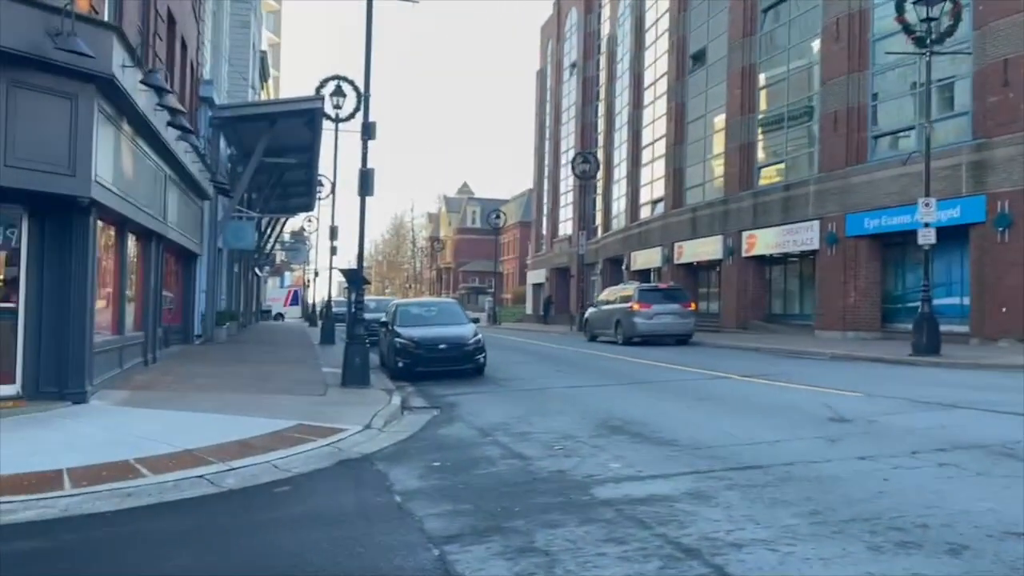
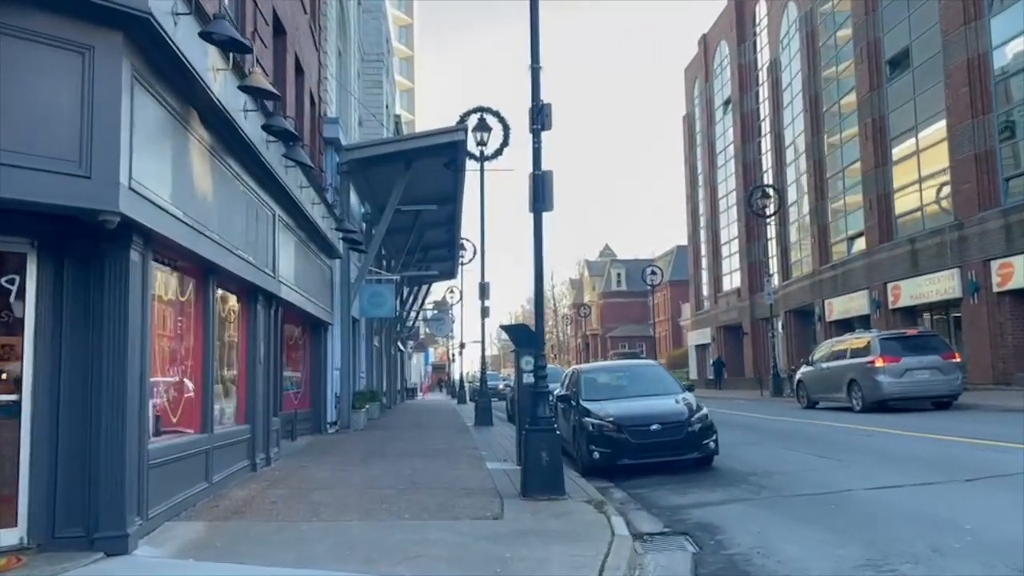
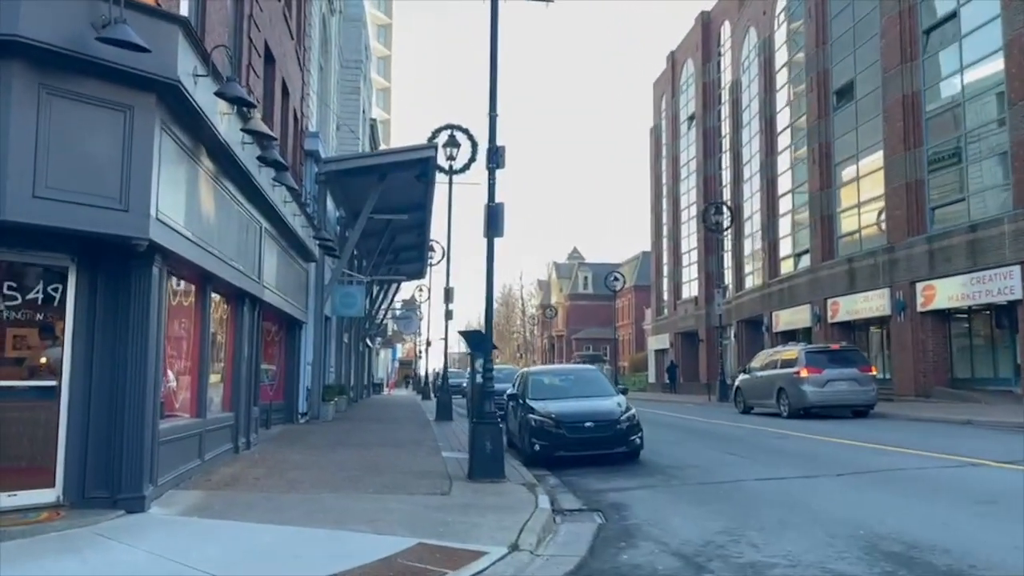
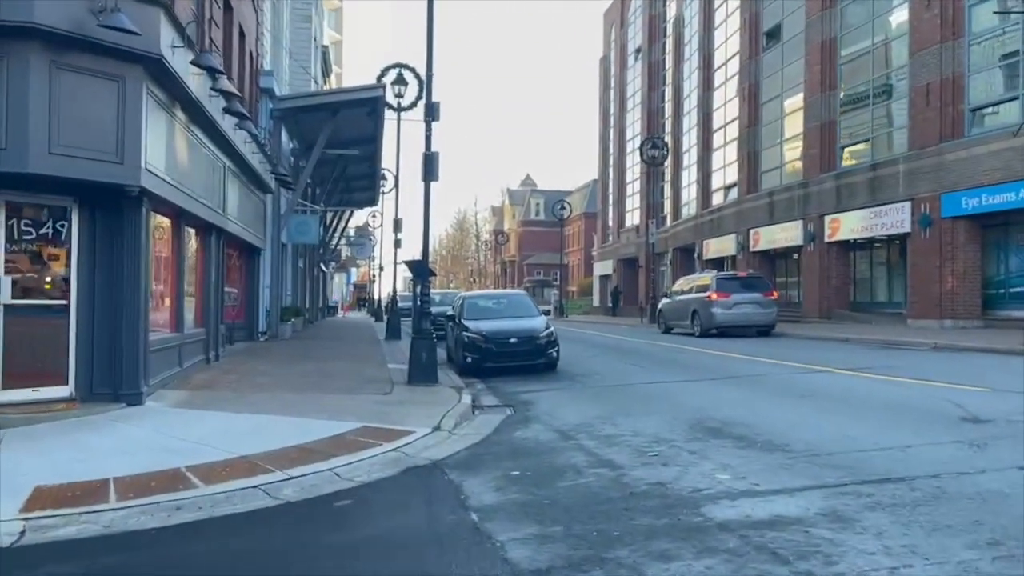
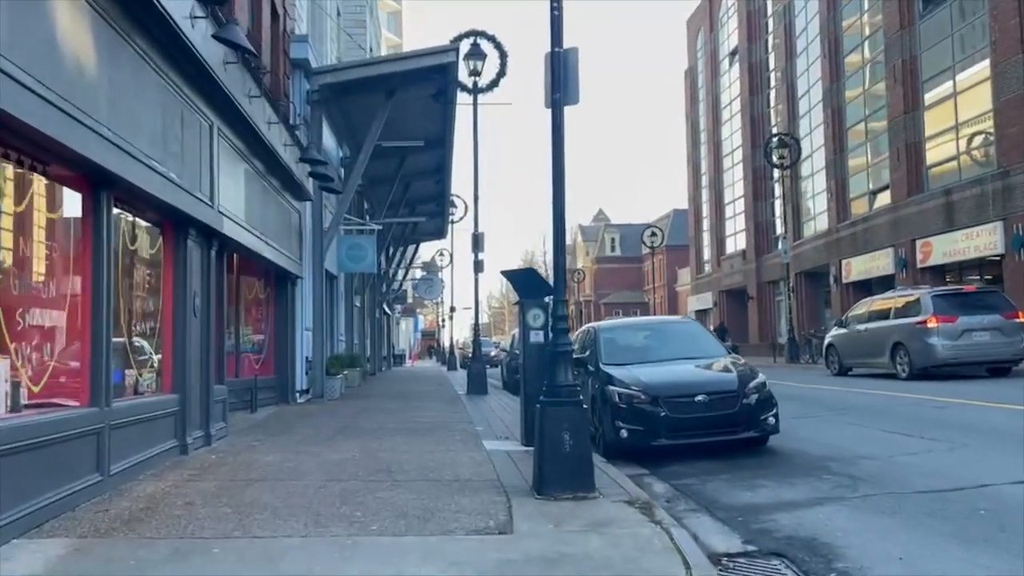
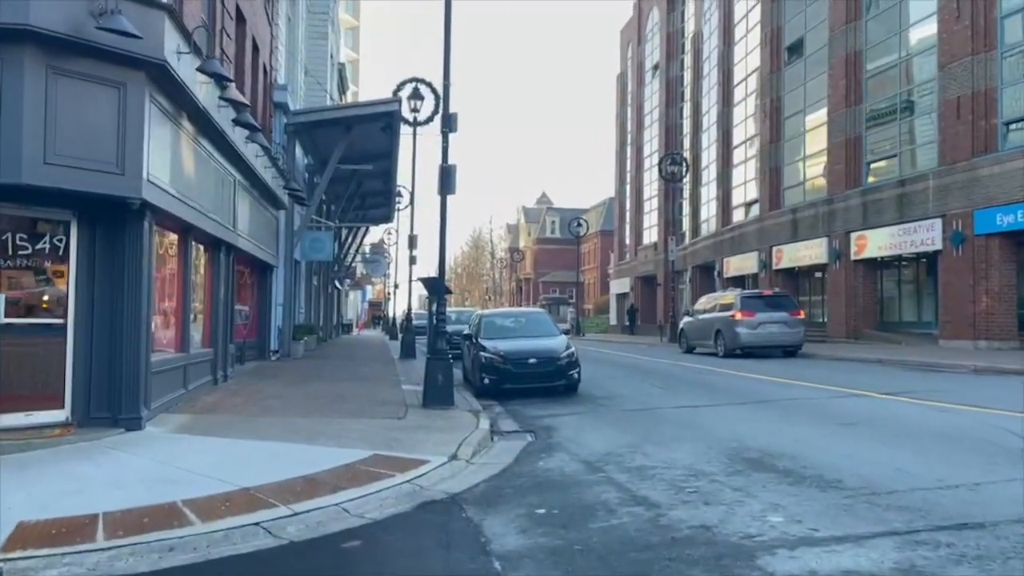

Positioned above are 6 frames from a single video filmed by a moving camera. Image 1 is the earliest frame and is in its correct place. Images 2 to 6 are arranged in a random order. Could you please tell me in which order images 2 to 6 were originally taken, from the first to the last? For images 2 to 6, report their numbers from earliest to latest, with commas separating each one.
4, 6, 3, 2, 5
